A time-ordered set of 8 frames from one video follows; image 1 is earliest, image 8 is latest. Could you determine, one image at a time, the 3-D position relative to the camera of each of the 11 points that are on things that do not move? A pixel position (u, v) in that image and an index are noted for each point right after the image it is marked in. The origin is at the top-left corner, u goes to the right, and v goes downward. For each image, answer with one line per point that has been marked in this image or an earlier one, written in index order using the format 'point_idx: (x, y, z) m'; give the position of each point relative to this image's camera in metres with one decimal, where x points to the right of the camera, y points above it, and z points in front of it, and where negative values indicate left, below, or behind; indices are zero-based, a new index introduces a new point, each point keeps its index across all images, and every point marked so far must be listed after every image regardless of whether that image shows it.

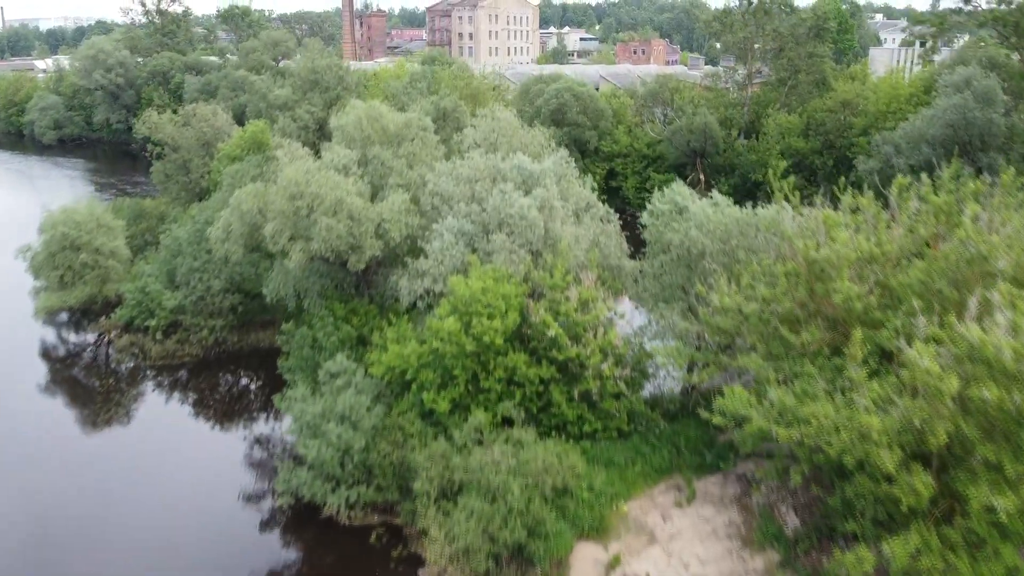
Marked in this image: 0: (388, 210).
0: (-3.1, +2.0, +13.2) m
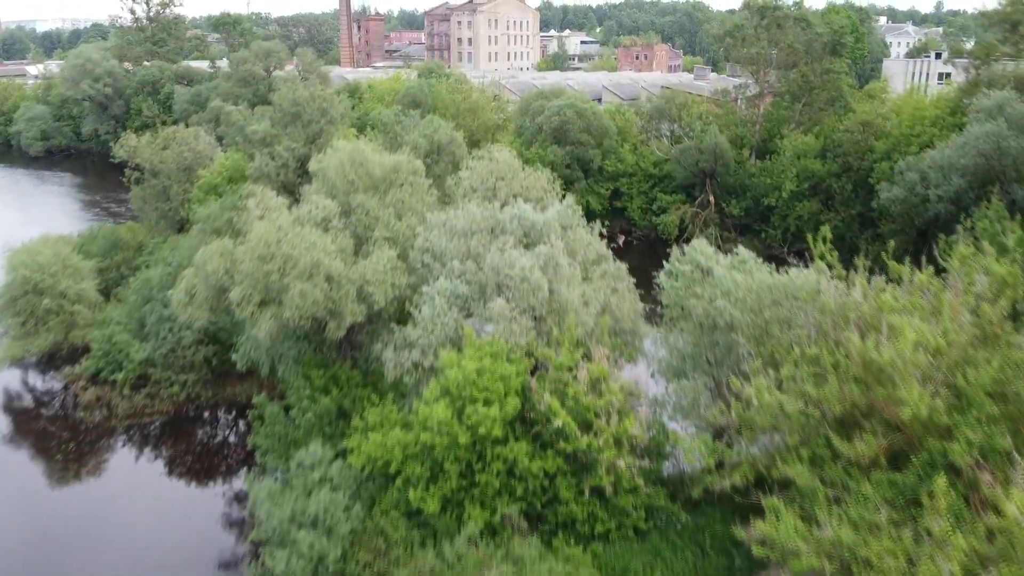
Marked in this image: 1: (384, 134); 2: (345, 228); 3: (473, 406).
0: (-3.1, +0.4, +11.6) m
1: (-4.7, +5.7, +19.3) m
2: (-4.1, +1.5, +12.5) m
3: (-0.7, -2.2, +9.8) m
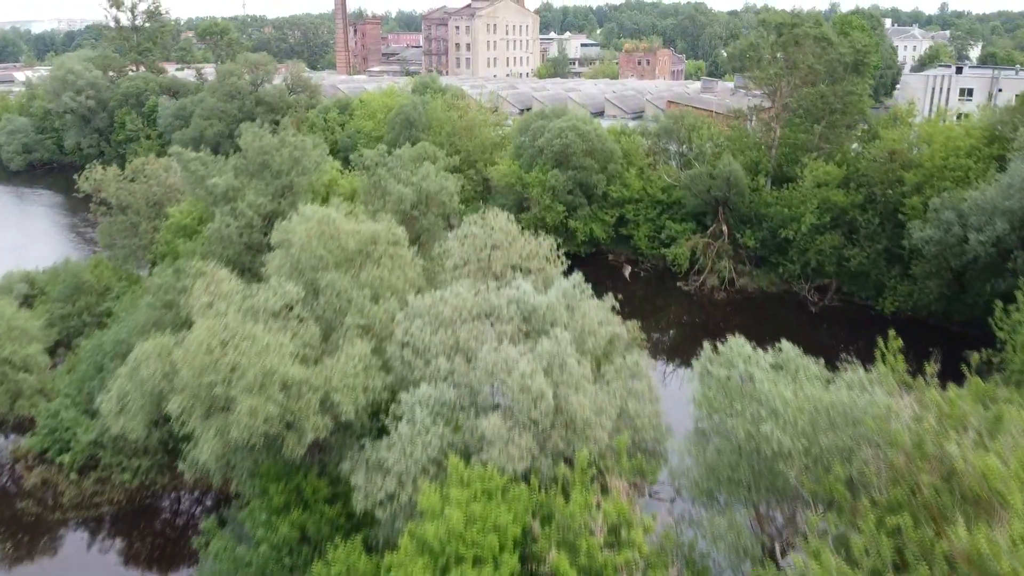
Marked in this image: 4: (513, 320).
0: (-3.2, -1.6, +9.7) m
1: (-4.8, +3.7, +17.3) m
2: (-4.1, -0.5, +10.5) m
3: (-0.8, -4.2, +7.9) m
4: (0.0, -0.7, +10.5) m
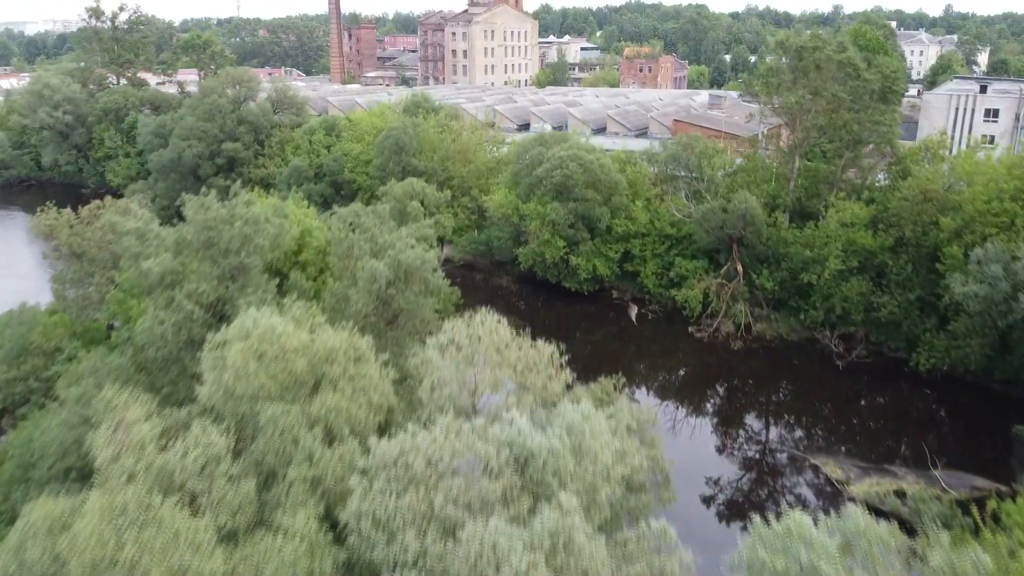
0: (-3.4, -3.9, +7.5) m
1: (-5.0, +1.4, +15.1) m
2: (-4.3, -2.8, +8.3) m
3: (-0.9, -6.5, +5.6) m
4: (-0.1, -3.0, +8.3) m
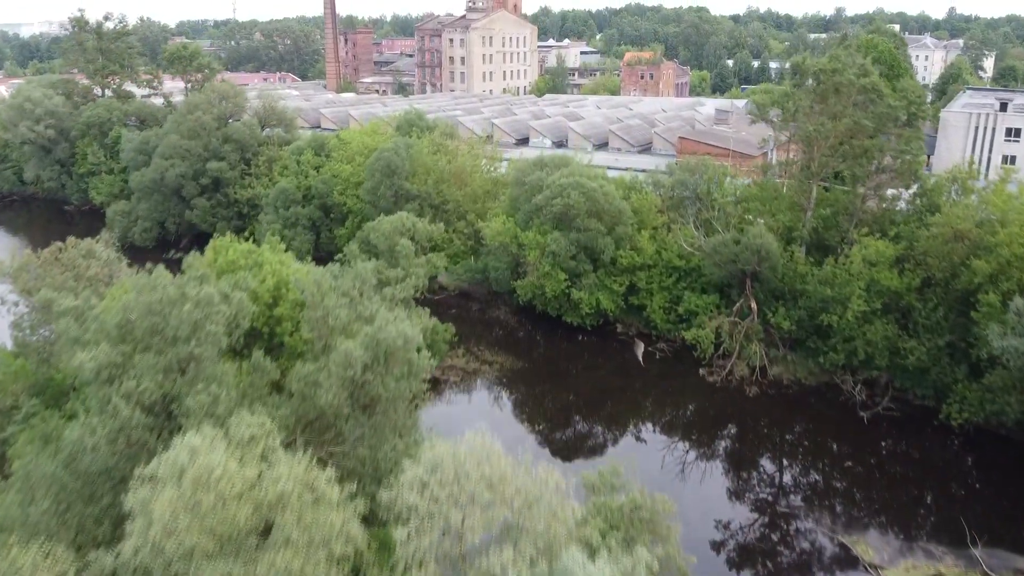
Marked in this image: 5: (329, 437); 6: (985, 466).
0: (-3.4, -5.7, +5.8) m
1: (-5.1, -0.4, +13.4) m
2: (-4.3, -4.6, +6.6) m
3: (-1.0, -8.3, +4.0) m
4: (-0.2, -4.8, +6.6) m
5: (-4.5, -3.8, +12.5) m
6: (+18.1, -6.8, +19.8) m
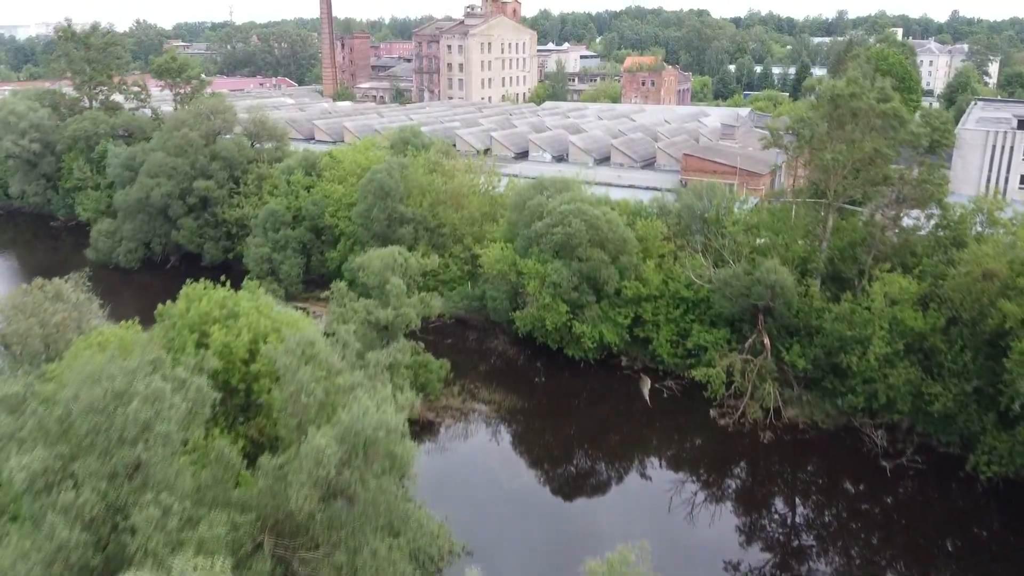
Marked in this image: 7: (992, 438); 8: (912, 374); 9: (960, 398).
0: (-3.5, -7.3, +4.5) m
1: (-5.1, -2.0, +12.1) m
2: (-4.4, -6.2, +5.3) m
3: (-1.0, -9.9, +2.7) m
4: (-0.2, -6.3, +5.3) m
5: (-4.5, -5.3, +11.2) m
6: (+18.1, -8.4, +18.5) m
7: (+17.3, -5.4, +18.6) m
8: (+15.3, -3.3, +20.0) m
9: (+16.8, -4.1, +19.4) m
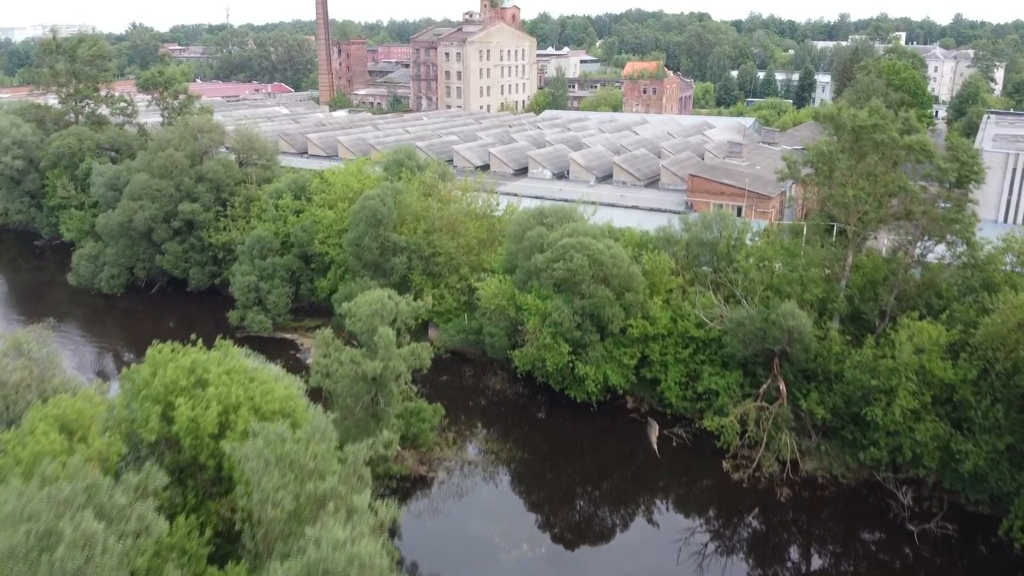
0: (-3.5, -9.0, +3.0) m
1: (-5.2, -3.7, +10.6) m
2: (-4.4, -8.0, +3.9) m
3: (-1.0, -11.6, +1.2) m
4: (-0.3, -8.1, +3.8) m
5: (-4.5, -7.1, +9.7) m
6: (+18.0, -10.1, +17.1) m
7: (+17.3, -7.1, +17.2) m
8: (+15.3, -5.0, +18.5) m
9: (+16.7, -5.8, +18.0) m
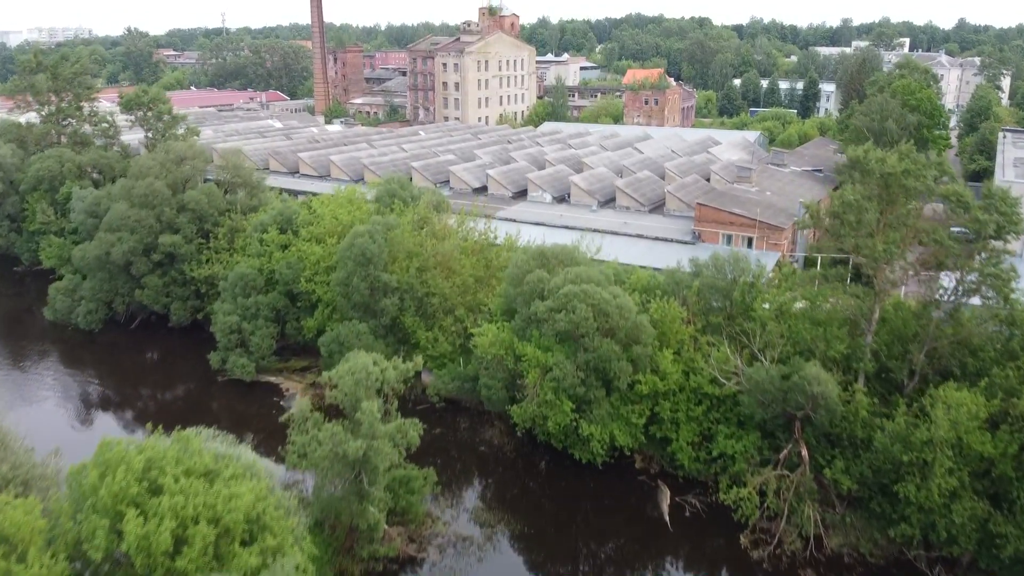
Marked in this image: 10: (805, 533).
0: (-3.5, -11.2, +1.3) m
1: (-5.2, -5.9, +8.9) m
2: (-4.5, -10.1, +2.2) m
3: (-1.1, -13.8, -0.5) m
4: (-0.3, -10.3, +2.1) m
5: (-4.6, -9.3, +8.0) m
6: (+18.0, -12.2, +15.4) m
7: (+17.2, -9.3, +15.5) m
8: (+15.2, -7.2, +16.9) m
9: (+16.7, -8.0, +16.3) m
10: (+10.9, -9.0, +19.3) m
